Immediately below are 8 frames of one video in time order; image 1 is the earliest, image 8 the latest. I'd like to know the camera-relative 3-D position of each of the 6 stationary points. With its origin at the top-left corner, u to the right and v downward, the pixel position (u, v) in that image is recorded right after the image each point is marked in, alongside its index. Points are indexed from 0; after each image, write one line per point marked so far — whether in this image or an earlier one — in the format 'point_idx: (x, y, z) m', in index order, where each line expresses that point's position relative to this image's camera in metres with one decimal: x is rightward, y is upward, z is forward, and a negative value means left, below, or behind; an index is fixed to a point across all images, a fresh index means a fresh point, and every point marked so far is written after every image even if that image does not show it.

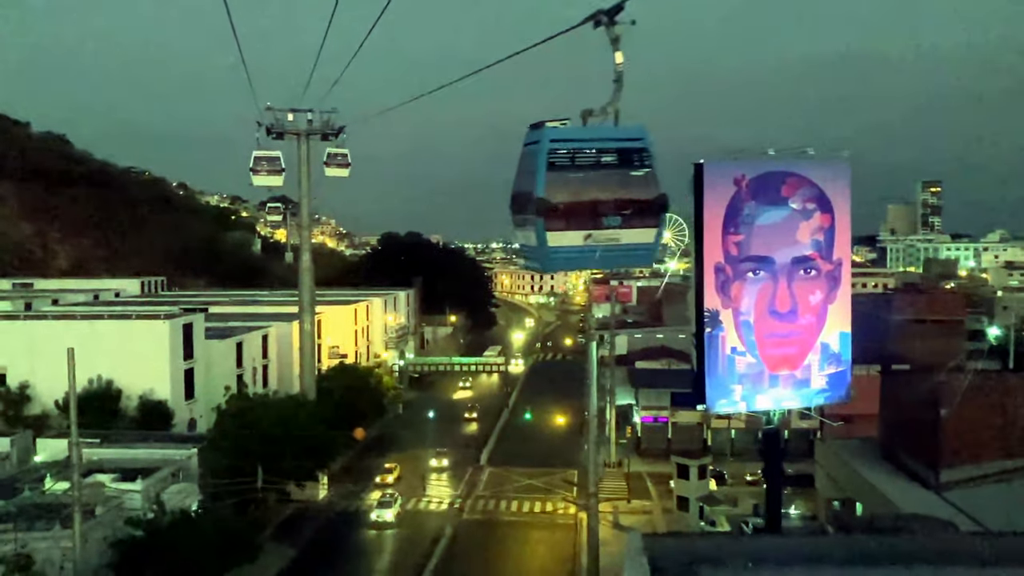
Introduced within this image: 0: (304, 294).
0: (-4.7, +0.1, +19.4) m
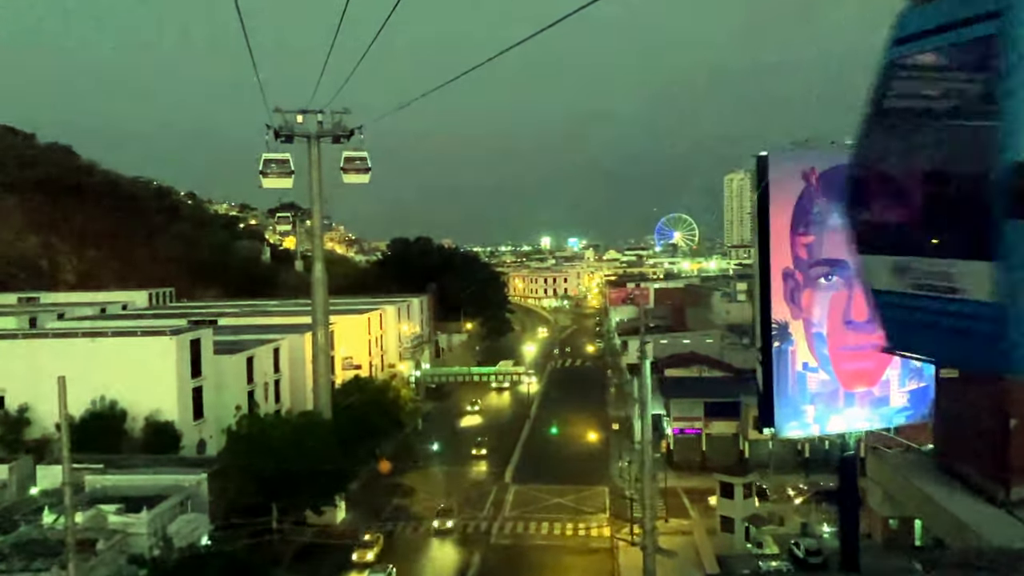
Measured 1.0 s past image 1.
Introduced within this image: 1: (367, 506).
0: (-4.1, -0.1, +18.3) m
1: (-3.2, -4.7, +18.9) m
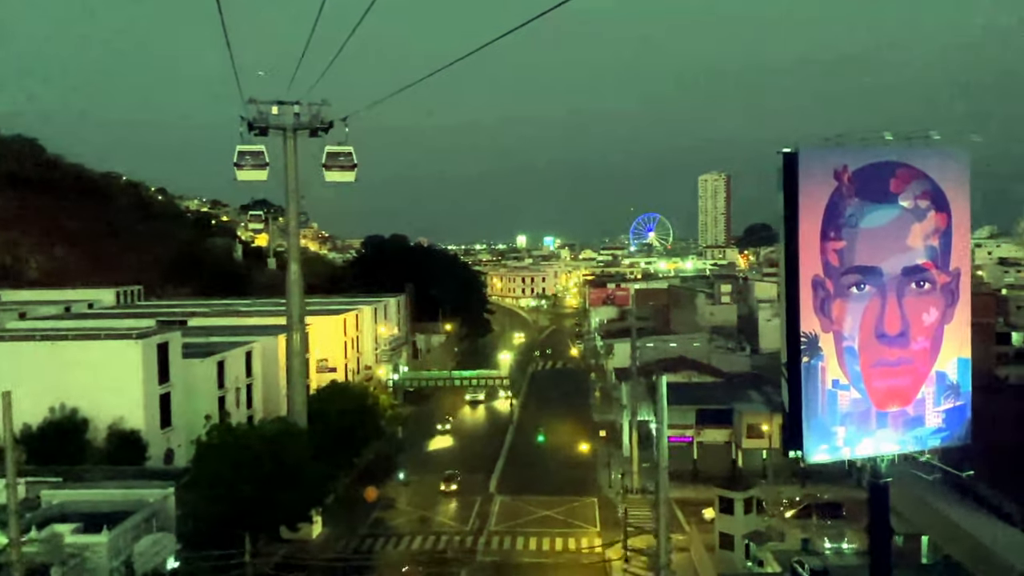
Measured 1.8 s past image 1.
0: (-4.4, -0.2, +17.3) m
1: (-3.5, -4.8, +17.9) m
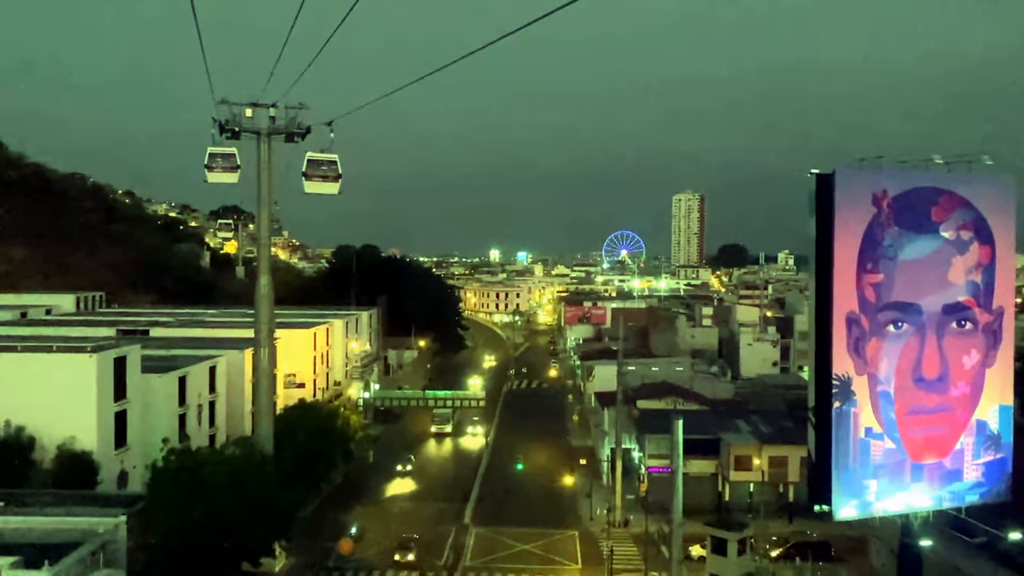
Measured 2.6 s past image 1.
0: (-4.7, -0.4, +16.3) m
1: (-3.9, -5.1, +16.8) m
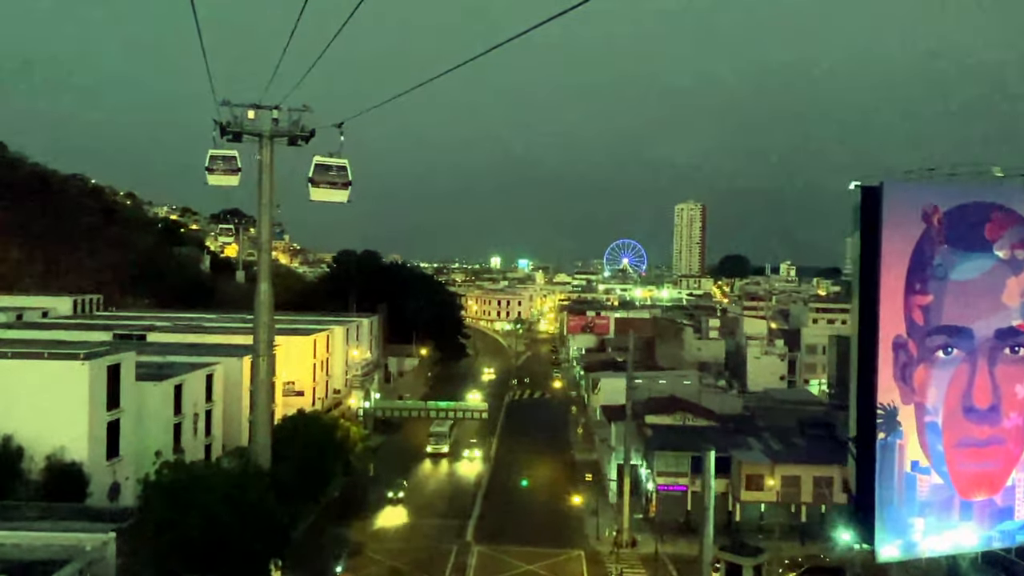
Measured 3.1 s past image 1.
0: (-4.6, -0.6, +15.7) m
1: (-3.9, -5.2, +16.2) m
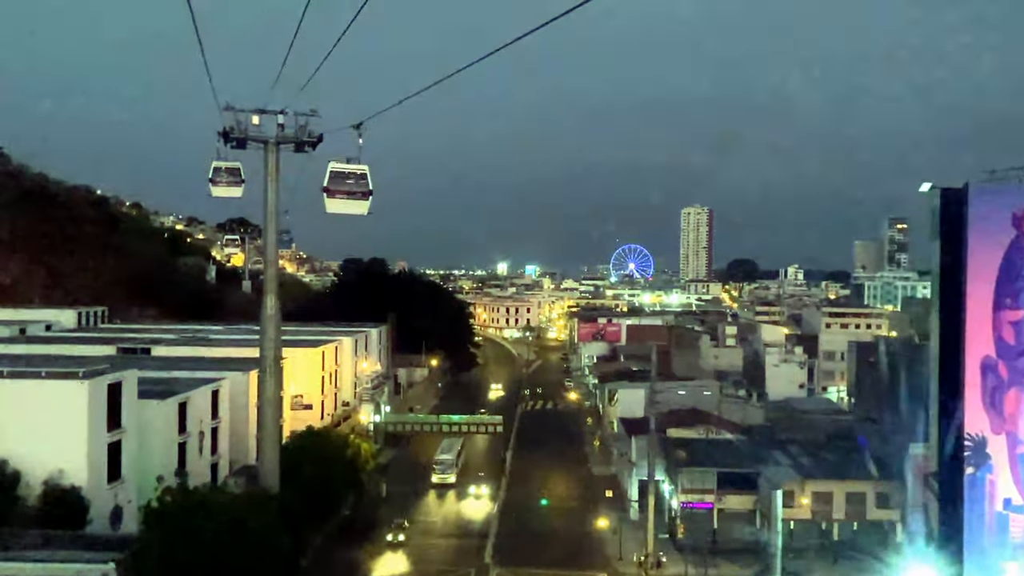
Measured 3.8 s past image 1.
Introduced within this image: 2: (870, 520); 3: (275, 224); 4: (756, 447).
0: (-4.3, -0.8, +15.0) m
1: (-3.5, -5.5, +15.5) m
2: (+7.2, -4.7, +17.5) m
3: (-4.0, +1.1, +14.7) m
4: (+5.6, -3.6, +19.9) m
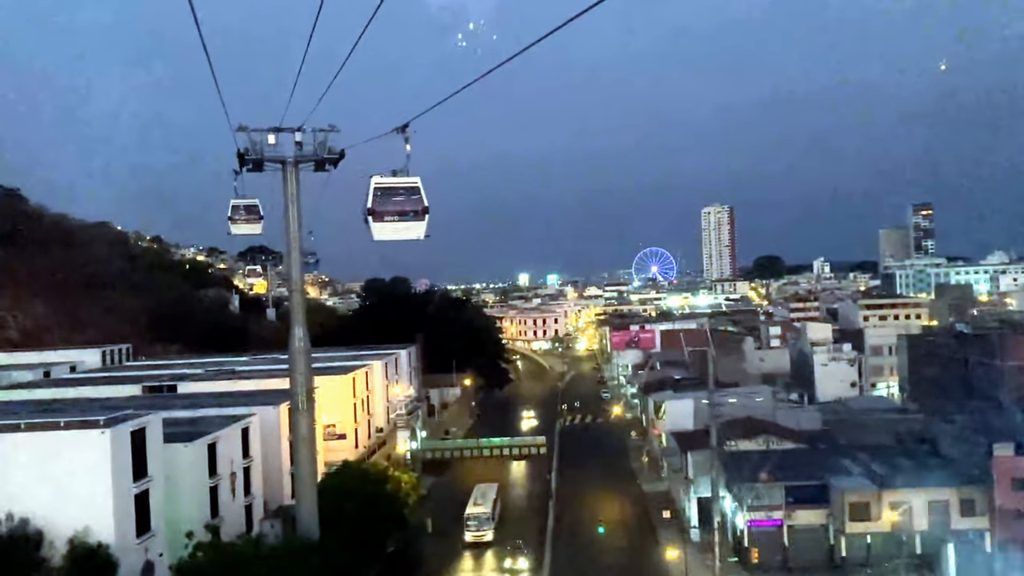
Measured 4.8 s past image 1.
0: (-3.5, -1.3, +14.0) m
1: (-2.4, -5.9, +14.4) m
2: (+8.2, -4.5, +16.1) m
3: (-3.4, +0.6, +13.7) m
4: (+6.6, -3.6, +18.5) m
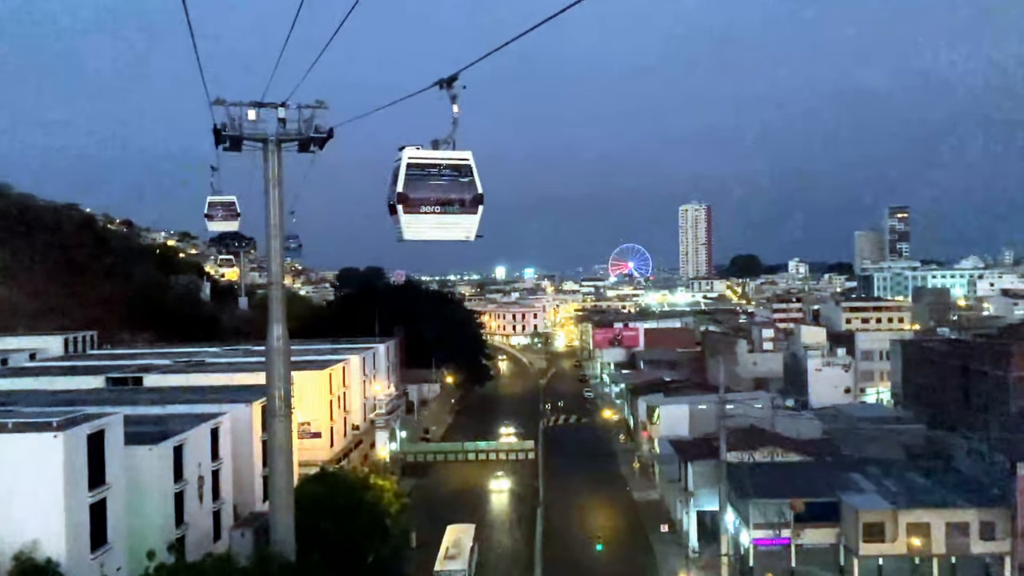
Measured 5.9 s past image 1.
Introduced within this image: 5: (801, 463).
0: (-3.5, -1.2, +12.6) m
1: (-2.5, -5.8, +13.1) m
2: (+8.1, -4.7, +15.2) m
3: (-3.3, +0.7, +12.3) m
4: (+6.4, -3.7, +17.5) m
5: (+5.9, -3.6, +17.9) m
